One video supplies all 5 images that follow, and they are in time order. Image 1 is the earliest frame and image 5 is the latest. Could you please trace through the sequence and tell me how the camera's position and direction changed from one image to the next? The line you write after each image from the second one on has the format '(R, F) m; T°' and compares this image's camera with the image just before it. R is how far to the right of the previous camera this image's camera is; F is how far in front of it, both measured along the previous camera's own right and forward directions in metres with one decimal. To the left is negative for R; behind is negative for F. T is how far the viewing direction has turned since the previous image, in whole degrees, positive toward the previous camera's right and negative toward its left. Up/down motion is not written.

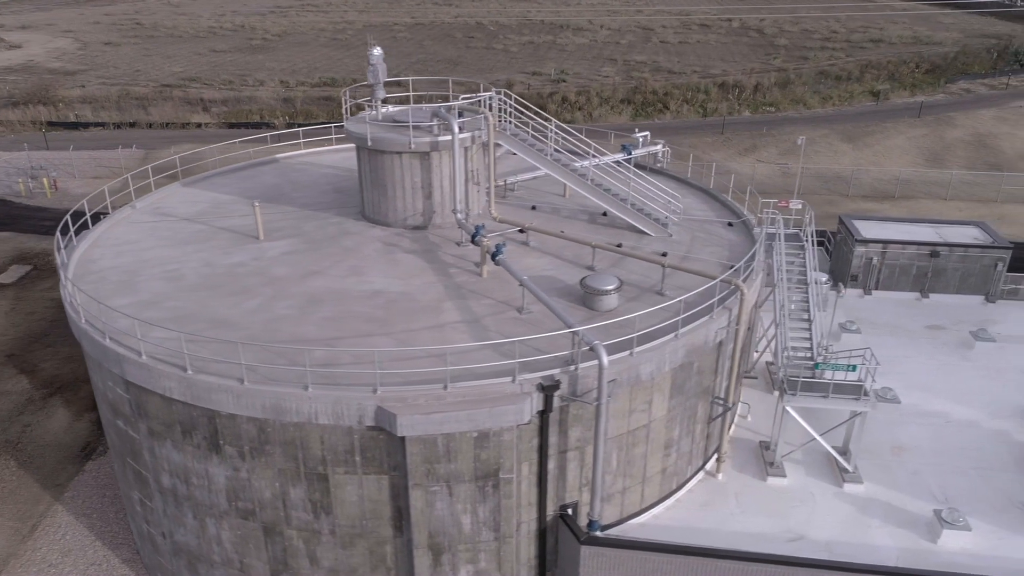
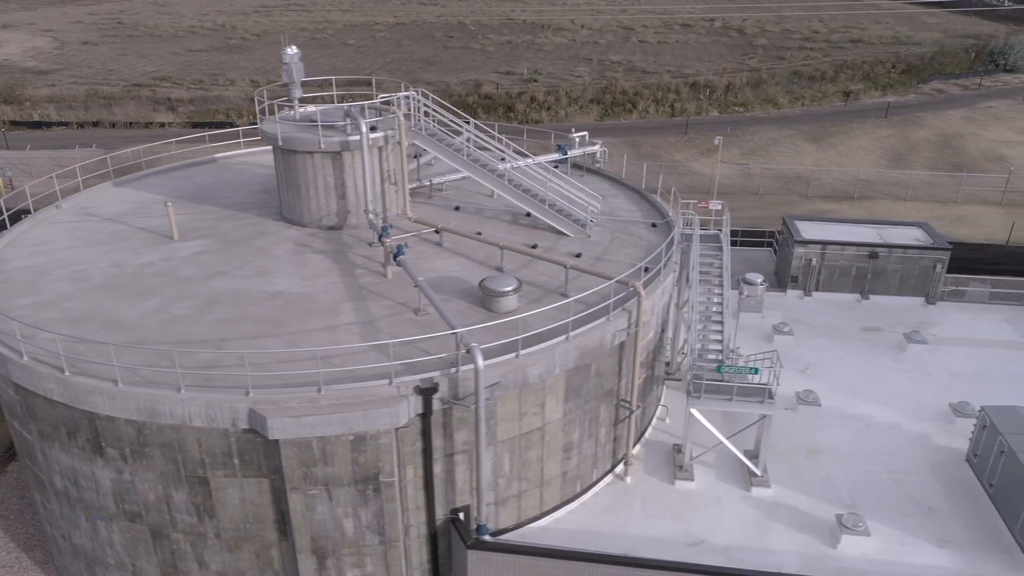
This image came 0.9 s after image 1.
(+2.5, +0.2) m; 0°
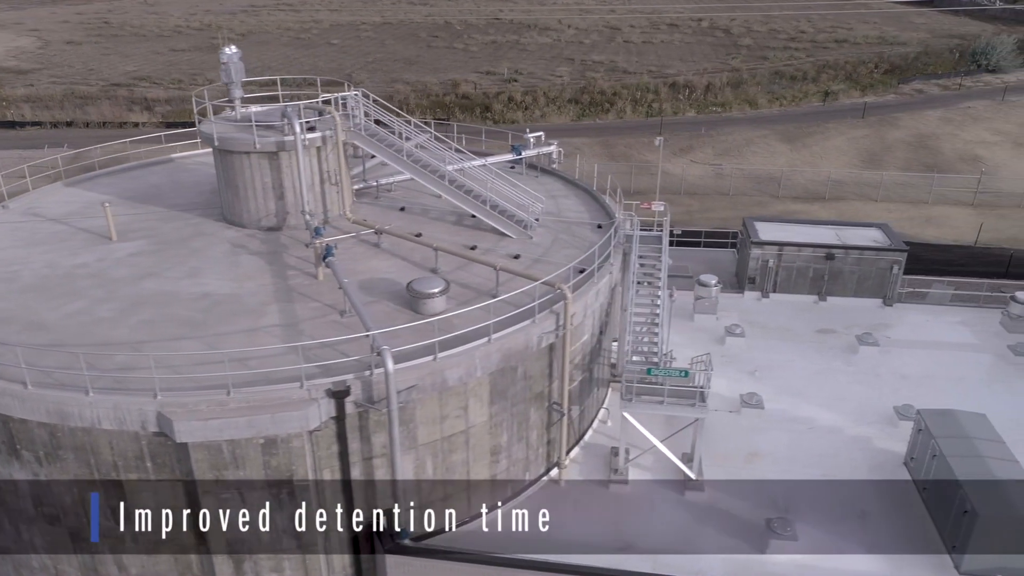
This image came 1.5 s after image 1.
(+1.8, +0.2) m; 0°
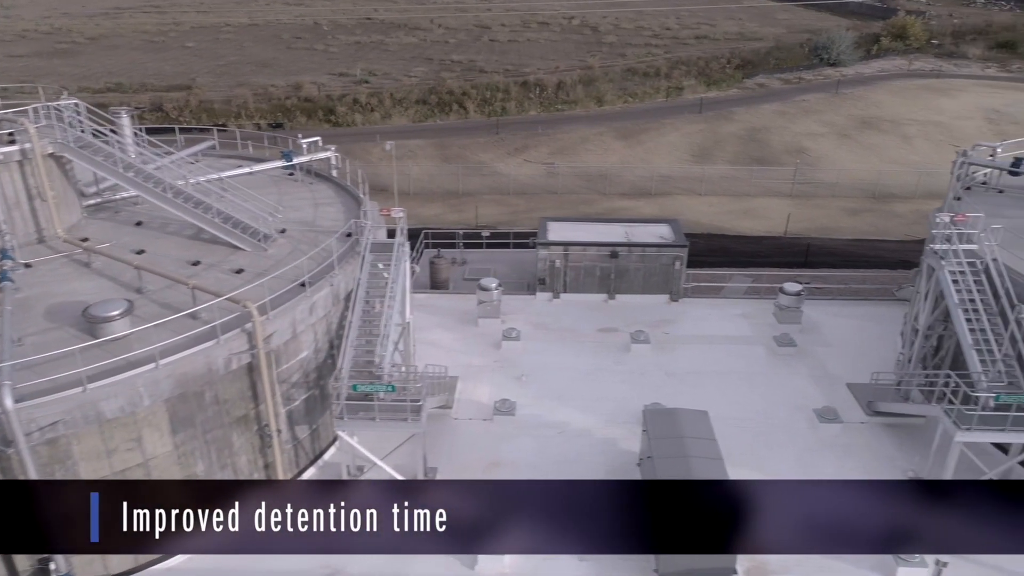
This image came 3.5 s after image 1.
(+5.4, +0.5) m; +5°
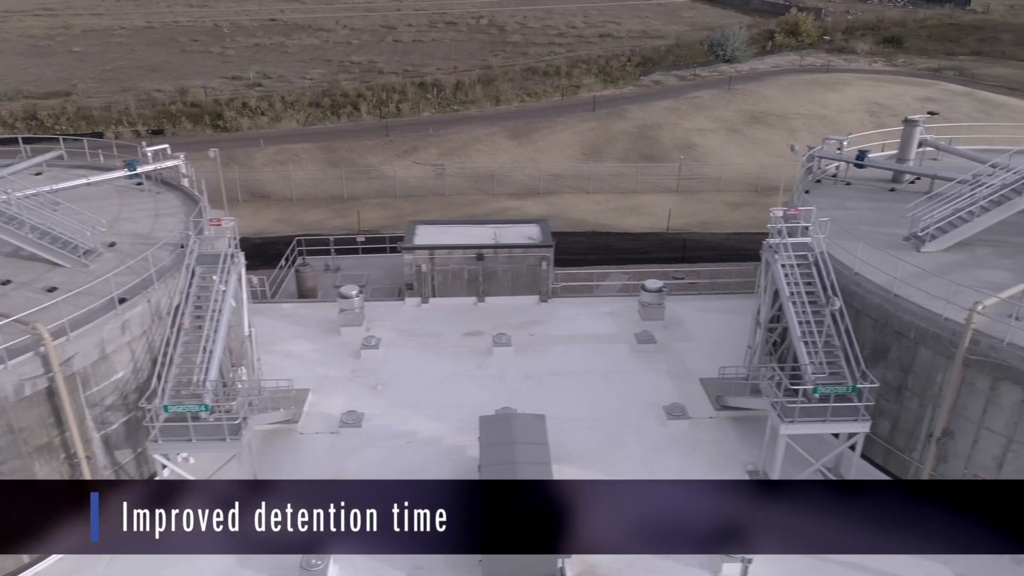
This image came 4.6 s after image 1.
(+2.7, +0.3) m; +4°
